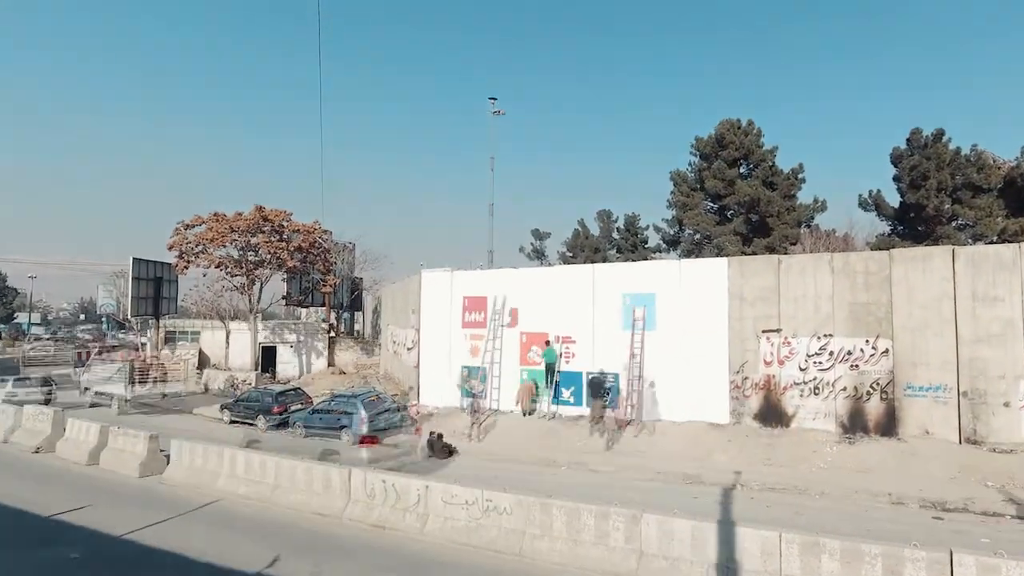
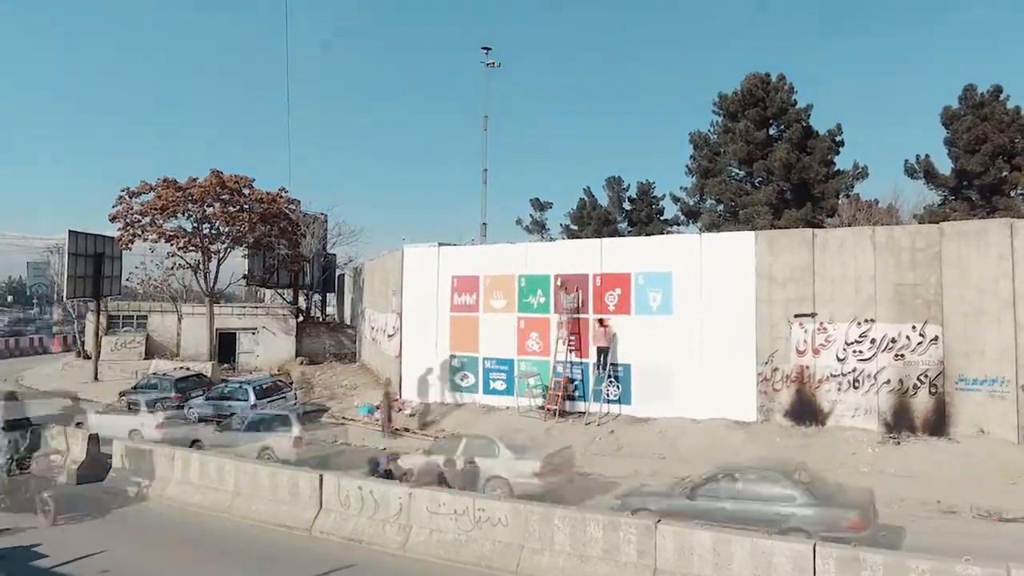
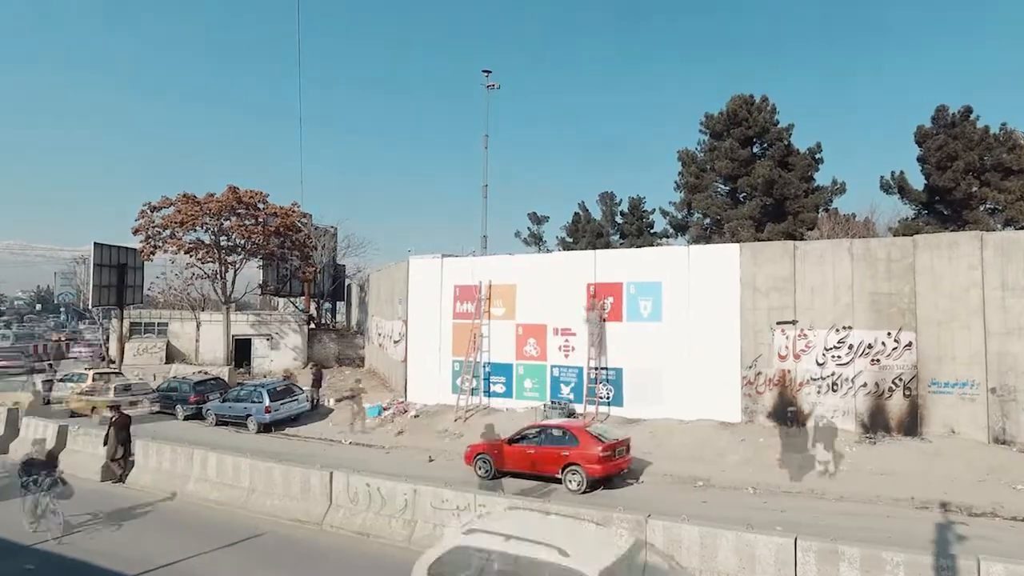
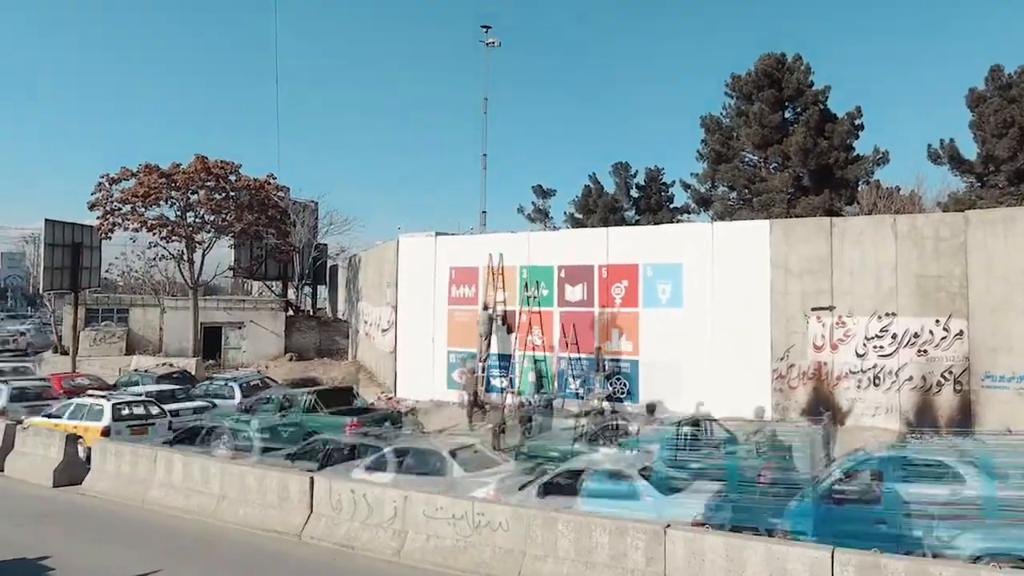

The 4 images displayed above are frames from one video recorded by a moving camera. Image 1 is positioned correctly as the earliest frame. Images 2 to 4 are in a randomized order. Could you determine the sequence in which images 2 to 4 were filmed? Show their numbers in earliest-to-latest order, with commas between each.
3, 2, 4
